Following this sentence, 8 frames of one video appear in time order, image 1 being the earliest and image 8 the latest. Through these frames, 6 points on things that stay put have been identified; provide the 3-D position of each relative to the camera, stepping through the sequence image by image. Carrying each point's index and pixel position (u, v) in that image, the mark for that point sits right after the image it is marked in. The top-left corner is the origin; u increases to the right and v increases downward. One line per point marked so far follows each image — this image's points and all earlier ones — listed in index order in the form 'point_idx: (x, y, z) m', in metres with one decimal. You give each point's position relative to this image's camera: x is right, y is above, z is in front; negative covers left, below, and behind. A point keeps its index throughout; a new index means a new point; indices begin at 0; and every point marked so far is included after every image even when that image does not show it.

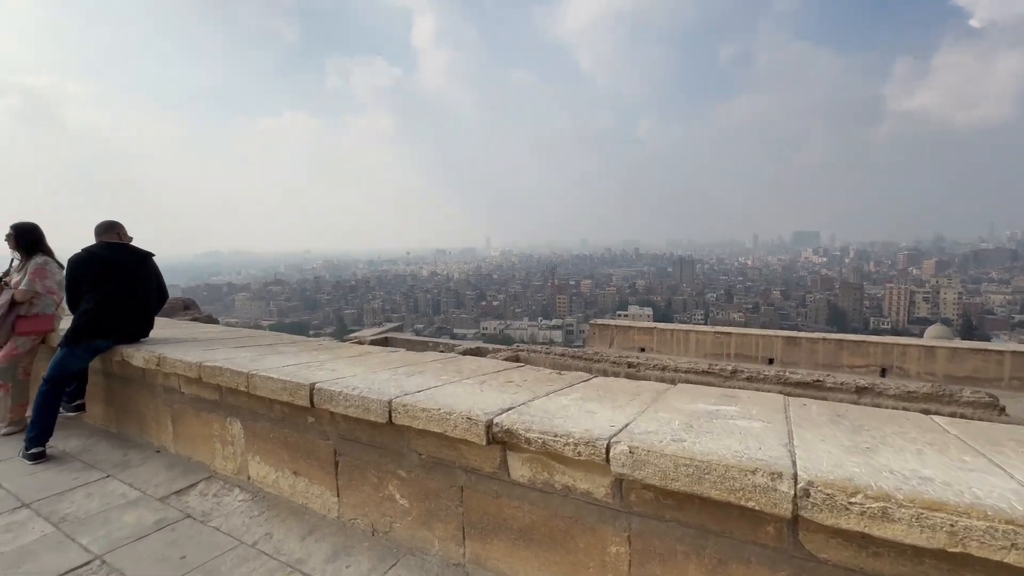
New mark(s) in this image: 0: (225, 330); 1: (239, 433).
0: (-2.4, -0.4, +3.9) m
1: (-1.5, -0.8, +2.6) m
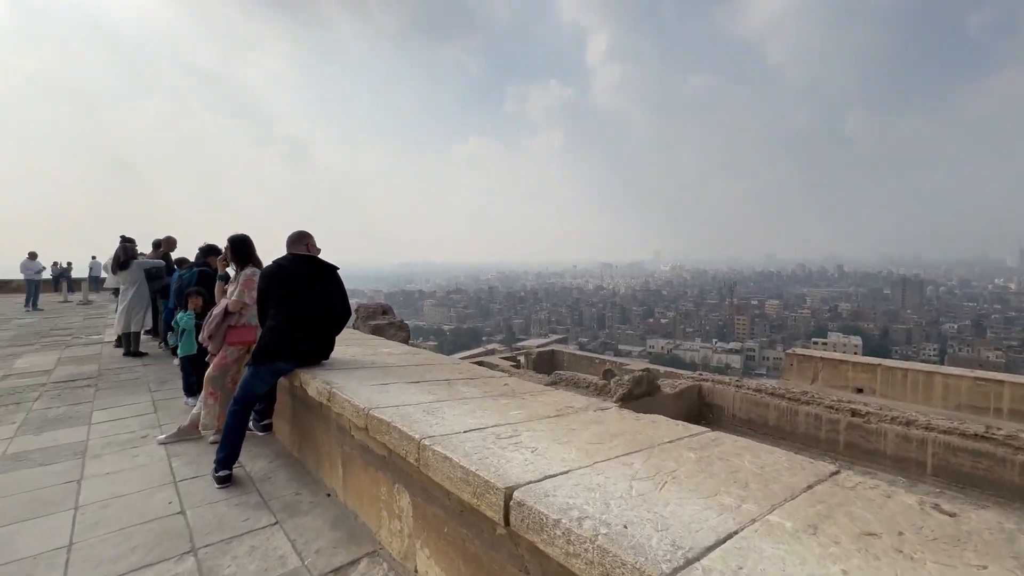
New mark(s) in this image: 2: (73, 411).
0: (-0.8, -0.5, +3.5) m
1: (-0.4, -0.9, +1.9) m
2: (-4.0, -1.1, +4.3) m
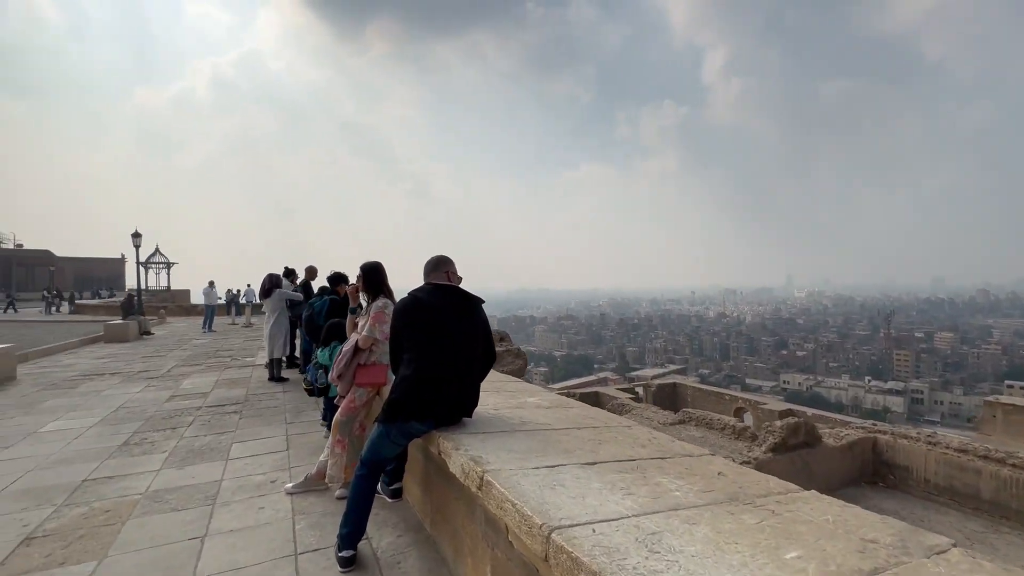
0: (+0.3, -0.7, +2.7) m
1: (+0.3, -1.0, +1.1) m
2: (-2.7, -1.4, +4.2) m
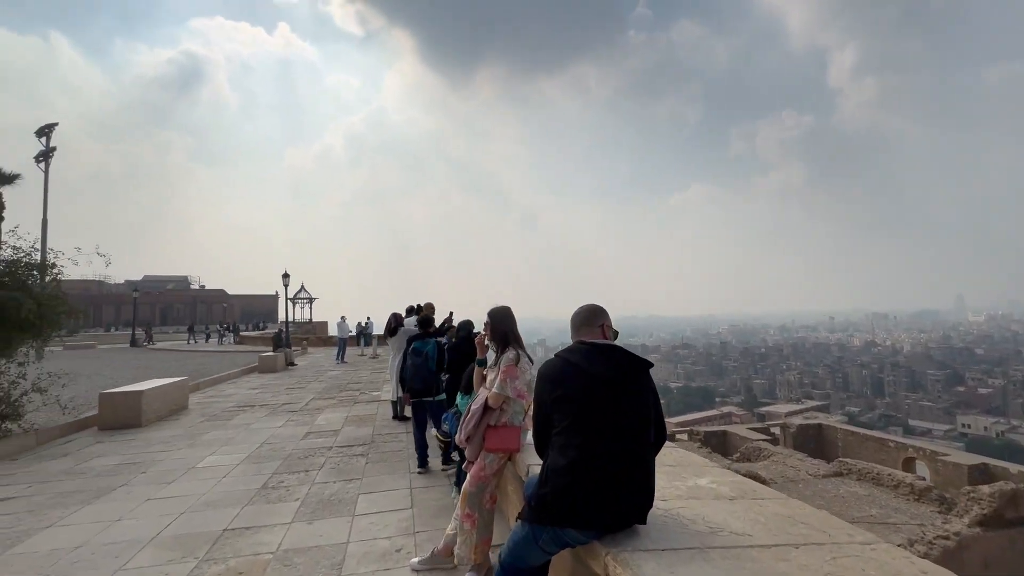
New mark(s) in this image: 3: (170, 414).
0: (+1.0, -0.9, +2.1) m
1: (+0.7, -1.2, +0.5) m
2: (-1.5, -1.8, +4.1) m
3: (-5.8, -2.1, +8.0) m
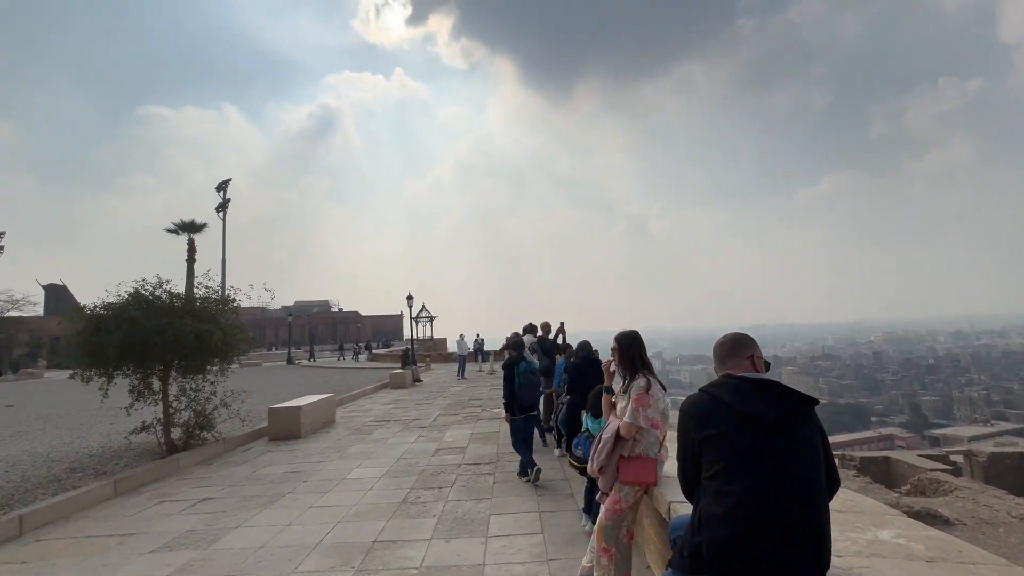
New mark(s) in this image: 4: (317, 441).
0: (+1.6, -1.0, +1.7) m
1: (+0.9, -1.2, +0.3) m
2: (-0.3, -2.0, +4.3) m
3: (-3.7, -2.7, +9.0) m
4: (-3.3, -2.6, +7.9) m
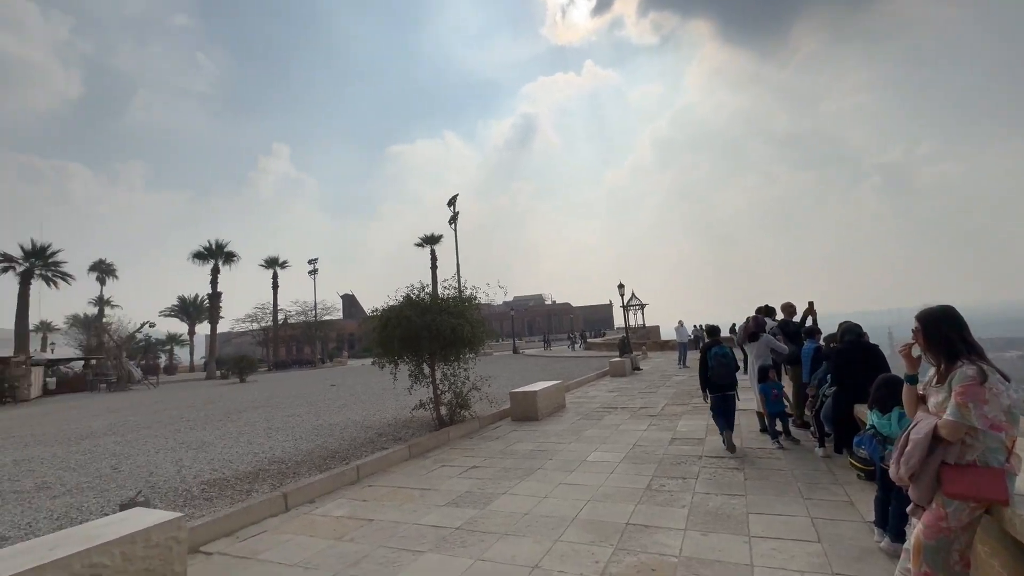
0: (+2.4, -0.8, +0.8) m
1: (+1.2, -1.1, -0.2) m
2: (+1.9, -1.9, +4.0) m
3: (+0.9, -2.5, +9.7) m
4: (+0.7, -2.5, +8.5) m
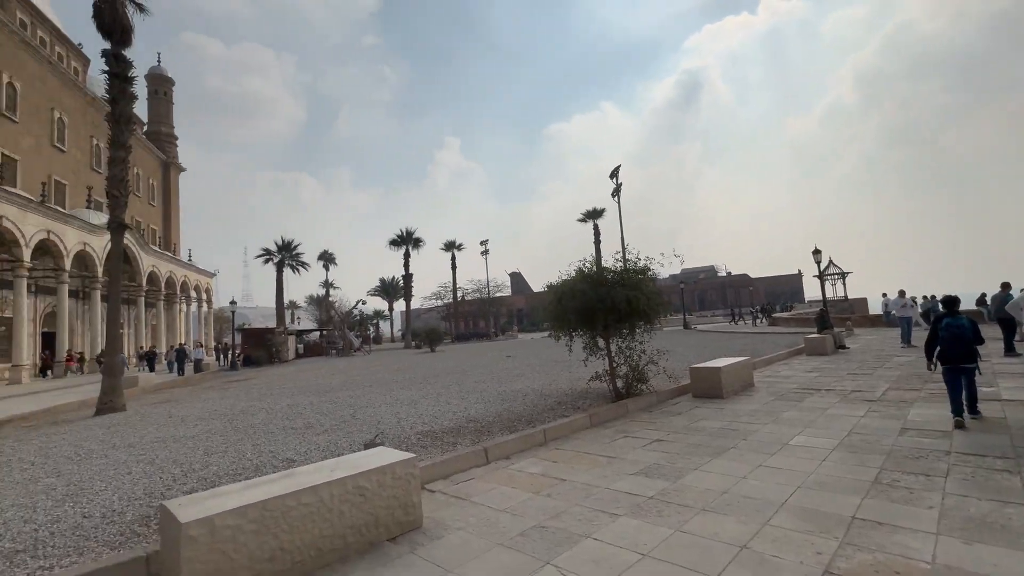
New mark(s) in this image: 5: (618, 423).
0: (+2.8, -0.7, 0.0) m
1: (+1.3, -1.1, -0.5) m
2: (+3.4, -1.6, +3.2) m
3: (+4.4, -1.9, +8.9) m
4: (+3.8, -1.9, +7.8) m
5: (+1.6, -2.0, +7.1) m
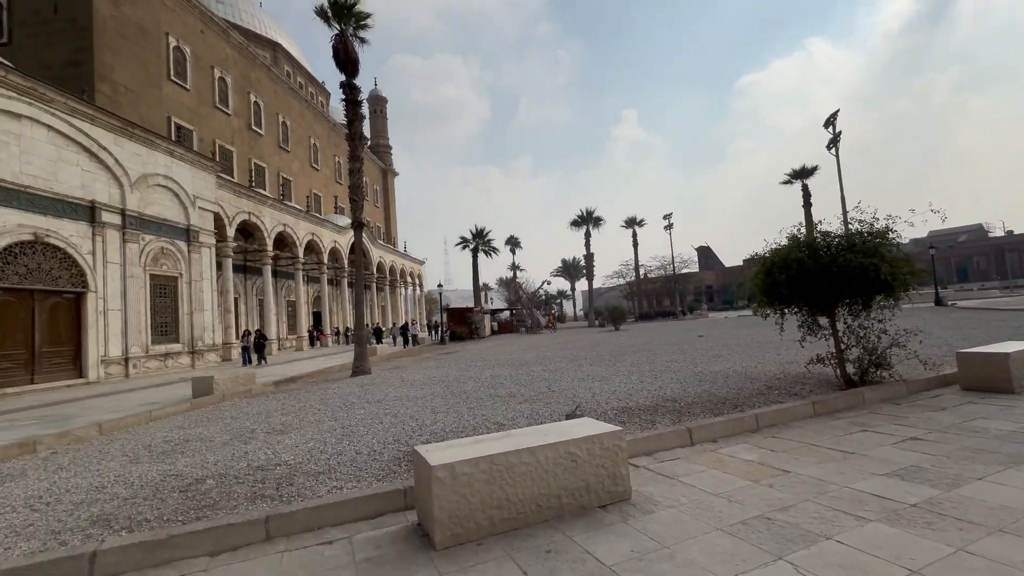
0: (+2.8, -0.6, -1.1) m
1: (+1.3, -1.0, -1.0) m
2: (+4.5, -1.3, +1.7) m
3: (+7.6, -1.4, +6.7) m
4: (+6.7, -1.4, +5.9) m
5: (+4.3, -1.6, +6.0) m
